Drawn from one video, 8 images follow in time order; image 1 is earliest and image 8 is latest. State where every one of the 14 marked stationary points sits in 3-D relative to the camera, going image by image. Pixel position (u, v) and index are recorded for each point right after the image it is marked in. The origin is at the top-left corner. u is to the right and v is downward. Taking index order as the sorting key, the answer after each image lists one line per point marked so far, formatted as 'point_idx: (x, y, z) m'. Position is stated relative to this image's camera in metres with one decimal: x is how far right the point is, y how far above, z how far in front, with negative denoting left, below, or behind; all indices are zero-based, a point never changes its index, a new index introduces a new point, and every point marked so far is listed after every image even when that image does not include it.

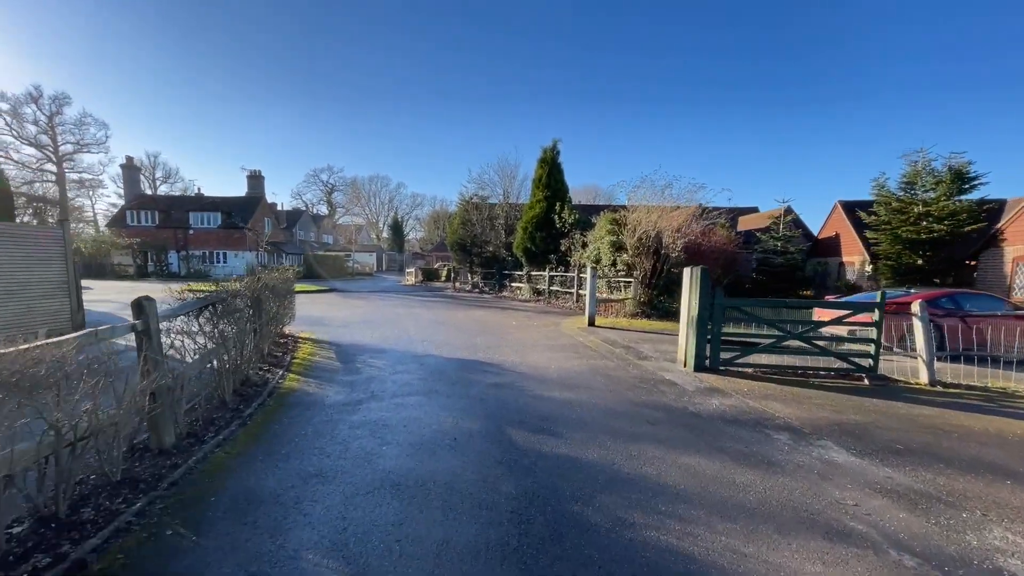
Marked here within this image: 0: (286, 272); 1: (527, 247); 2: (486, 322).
0: (-4.7, +0.3, +9.5) m
1: (+0.6, +1.7, +18.9) m
2: (-0.7, -0.9, +11.5) m
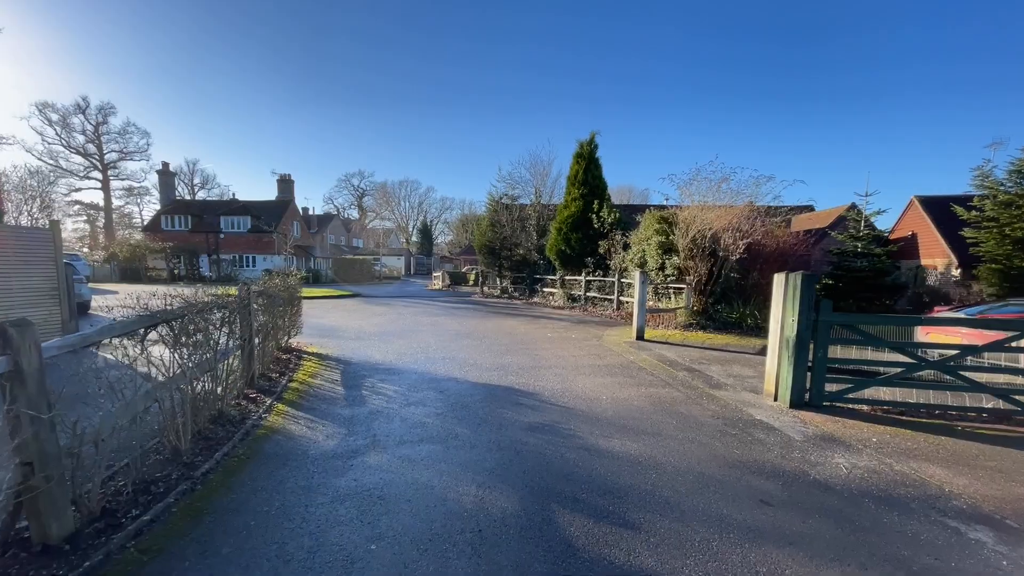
0: (-4.1, +0.1, +8.4) m
1: (+1.9, +1.5, +17.5) m
2: (+0.1, -1.1, +10.2) m
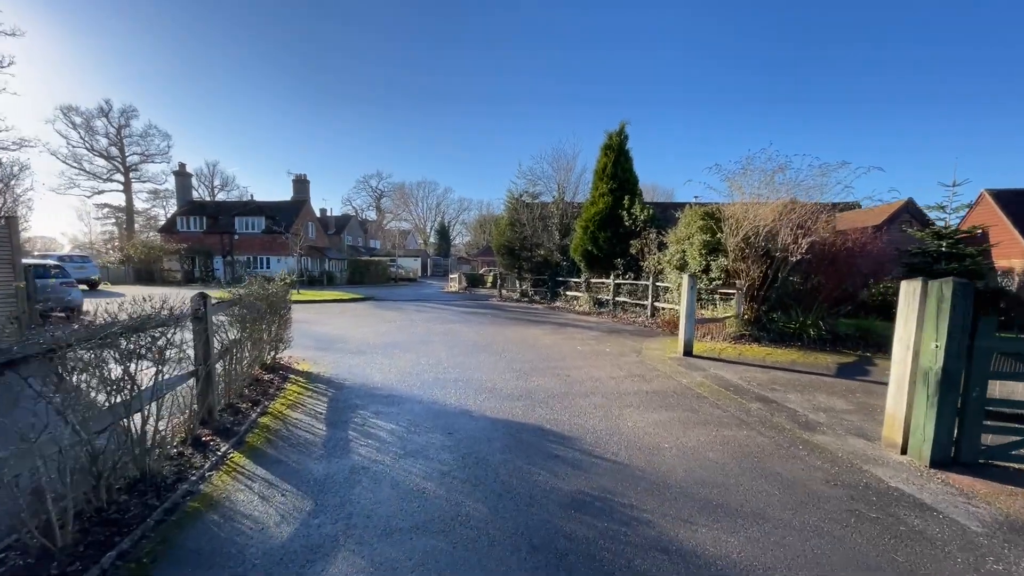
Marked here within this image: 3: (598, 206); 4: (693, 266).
0: (-3.7, 0.0, +7.2) m
1: (+2.7, +1.4, +16.1) m
2: (+0.6, -1.2, +8.8) m
3: (+3.0, +2.9, +15.8) m
4: (+4.6, +0.6, +11.5) m
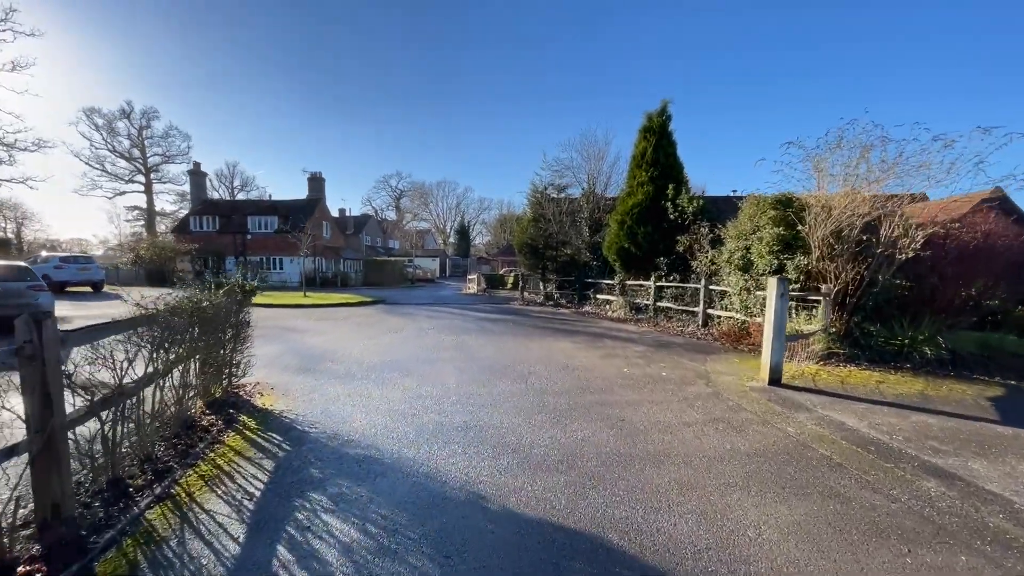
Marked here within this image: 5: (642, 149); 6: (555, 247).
0: (-3.3, -0.1, +5.5) m
1: (+3.4, +1.3, +14.1) m
2: (+1.0, -1.3, +6.9) m
3: (+3.8, +2.8, +13.8) m
4: (+5.1, +0.5, +9.4) m
5: (+4.0, +4.4, +14.0) m
6: (+1.8, +1.7, +18.5) m
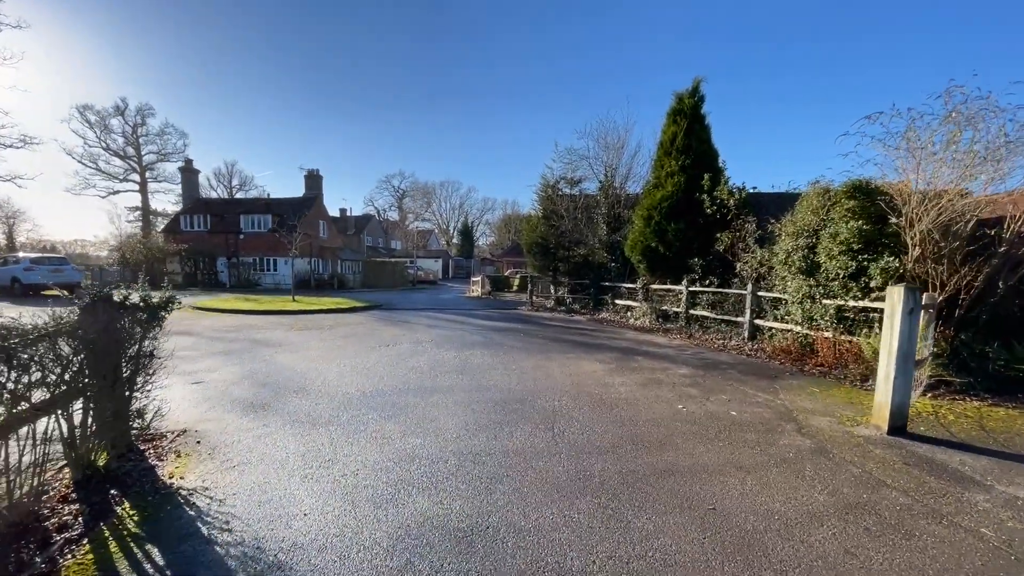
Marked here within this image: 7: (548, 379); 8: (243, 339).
0: (-3.1, -0.2, +3.8) m
1: (+3.7, +1.1, +12.3) m
2: (+1.2, -1.4, +5.2) m
3: (+4.0, +2.6, +12.0) m
4: (+5.4, +0.4, +7.7) m
5: (+4.3, +4.2, +12.3) m
6: (+2.1, +1.5, +16.8) m
7: (+0.5, -1.3, +6.6) m
8: (-5.9, -1.1, +9.8) m
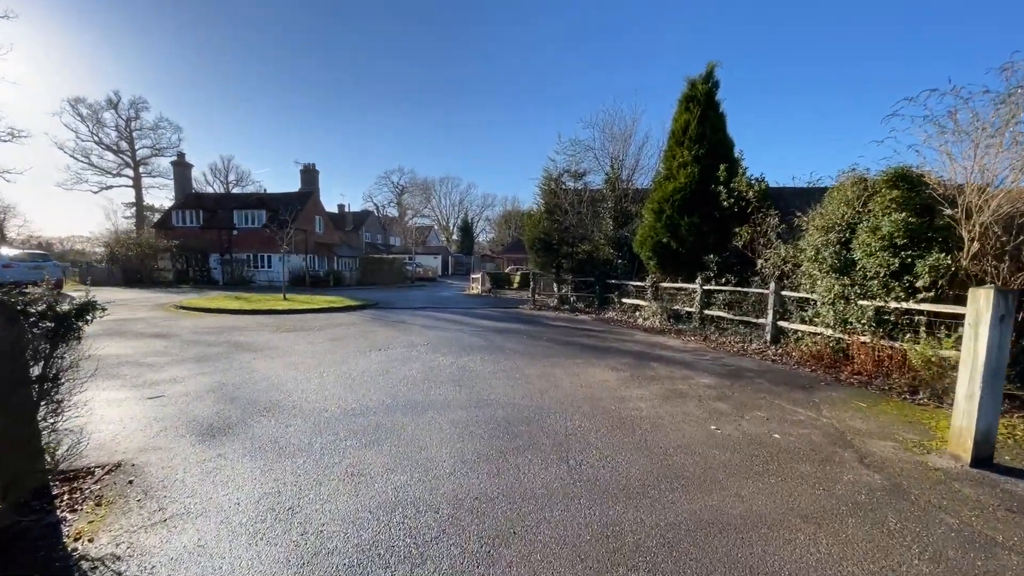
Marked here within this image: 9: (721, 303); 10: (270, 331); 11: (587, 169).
0: (-3.0, -0.2, +3.0) m
1: (+3.8, +1.2, +11.6) m
2: (+1.3, -1.4, +4.4) m
3: (+4.1, +2.7, +11.3) m
4: (+5.4, +0.4, +6.9) m
5: (+4.3, +4.3, +11.5) m
6: (+2.1, +1.6, +16.0) m
7: (+0.6, -1.4, +5.9) m
8: (-5.8, -1.1, +9.1) m
9: (+4.7, -0.3, +10.2) m
10: (-5.6, -1.0, +10.4) m
11: (+2.9, +4.5, +17.2) m
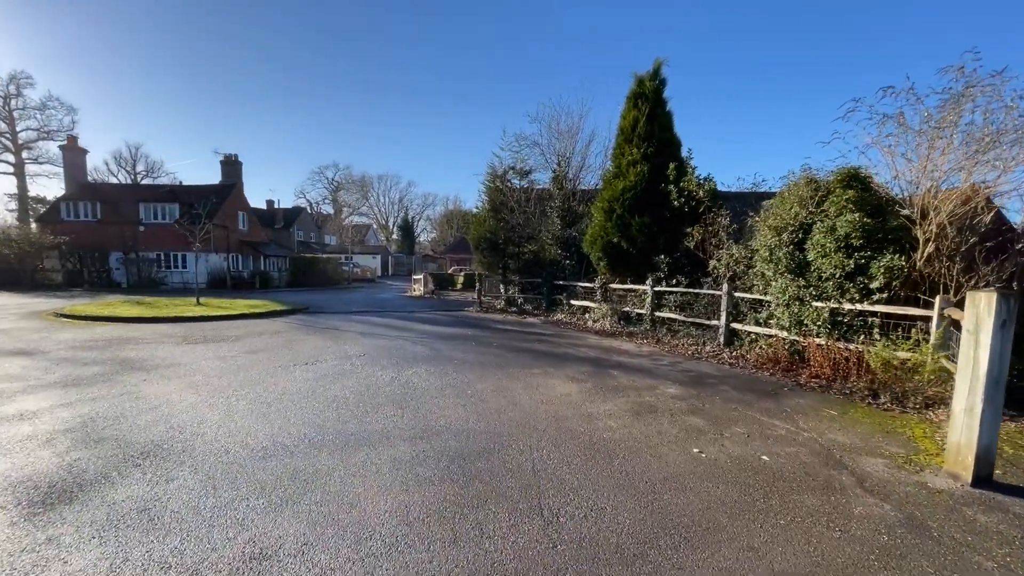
0: (-3.2, -0.3, +1.9) m
1: (+2.5, +1.1, +11.2) m
2: (+0.9, -1.5, +3.8) m
3: (+2.8, +2.6, +10.9) m
4: (+4.7, +0.3, +6.8) m
5: (+3.0, +4.2, +11.2) m
6: (+0.3, +1.5, +15.4) m
7: (0.0, -1.4, +5.1) m
8: (-6.7, -1.2, +7.5) m
9: (+3.5, -0.4, +9.9) m
10: (-6.7, -1.1, +8.9) m
11: (+0.8, +4.5, +16.7) m
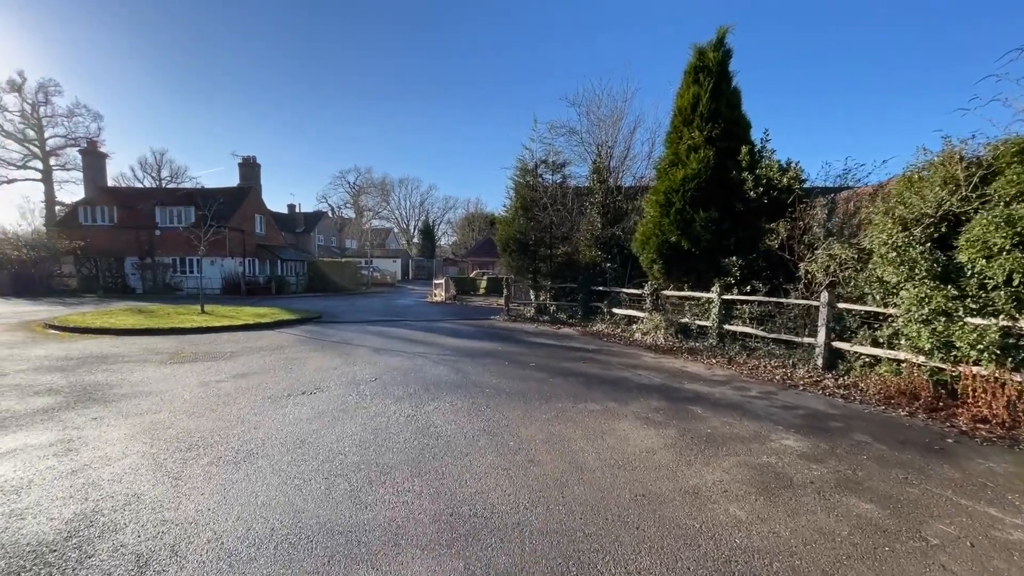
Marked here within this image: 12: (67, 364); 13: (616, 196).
0: (-2.8, -0.4, +0.4) m
1: (+3.2, +1.0, +9.5) m
2: (+1.4, -1.6, +2.2) m
3: (+3.6, +2.5, +9.2) m
4: (+5.3, +0.2, +5.0) m
5: (+3.8, +4.1, +9.5) m
6: (+1.2, +1.3, +13.7) m
7: (+0.6, -1.5, +3.5) m
8: (-6.1, -1.3, +6.2) m
9: (+4.3, -0.5, +8.1) m
10: (-6.0, -1.3, +7.6) m
11: (+1.9, +4.3, +15.1) m
12: (-7.2, -1.2, +7.4) m
13: (+3.0, +2.7, +13.2) m
